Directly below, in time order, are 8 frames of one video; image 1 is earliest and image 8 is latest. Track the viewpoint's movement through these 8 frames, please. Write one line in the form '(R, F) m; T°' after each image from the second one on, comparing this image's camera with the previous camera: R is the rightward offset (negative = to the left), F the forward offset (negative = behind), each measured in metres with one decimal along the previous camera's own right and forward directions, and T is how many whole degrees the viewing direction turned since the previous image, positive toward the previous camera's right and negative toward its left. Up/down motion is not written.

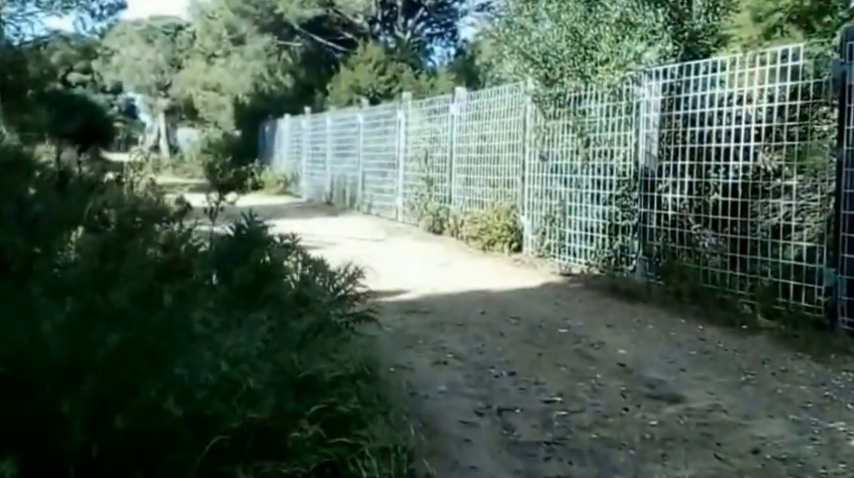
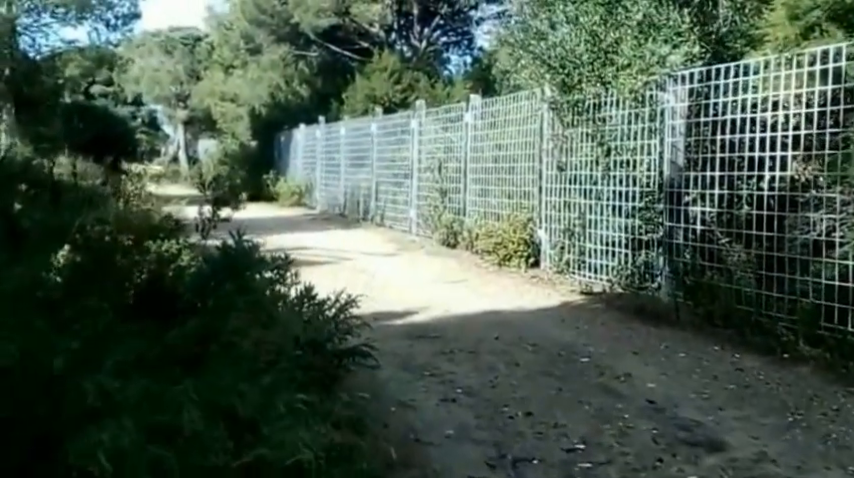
(+0.1, +0.6) m; -1°
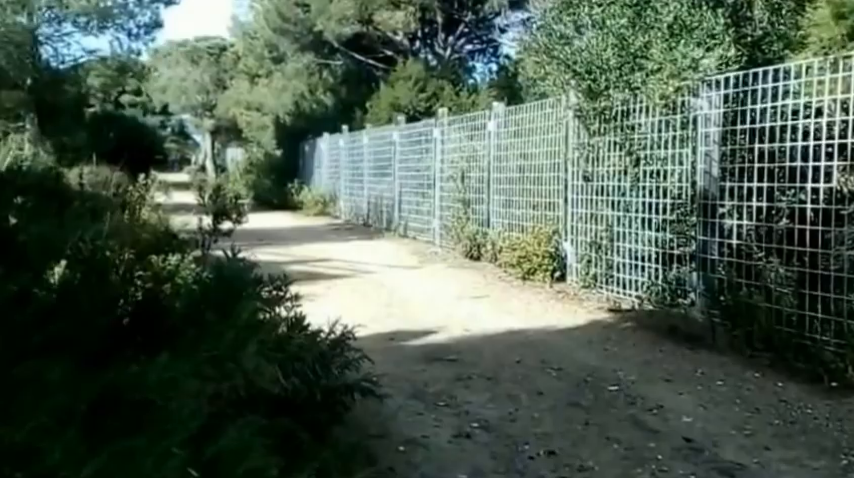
(+0.1, +0.4) m; -1°
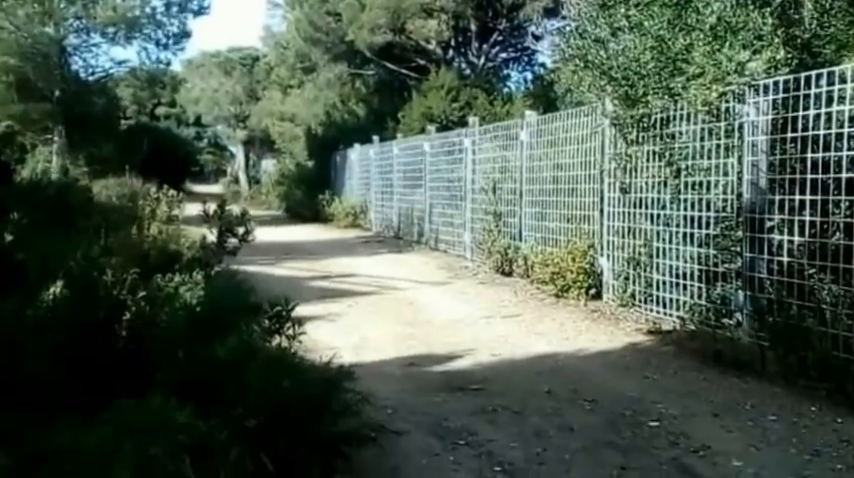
(+0.1, +0.5) m; -2°
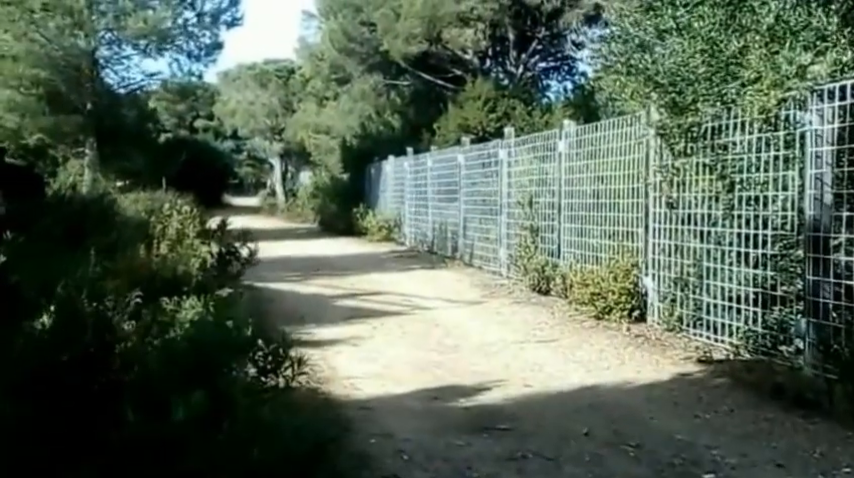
(+0.1, +0.6) m; -2°
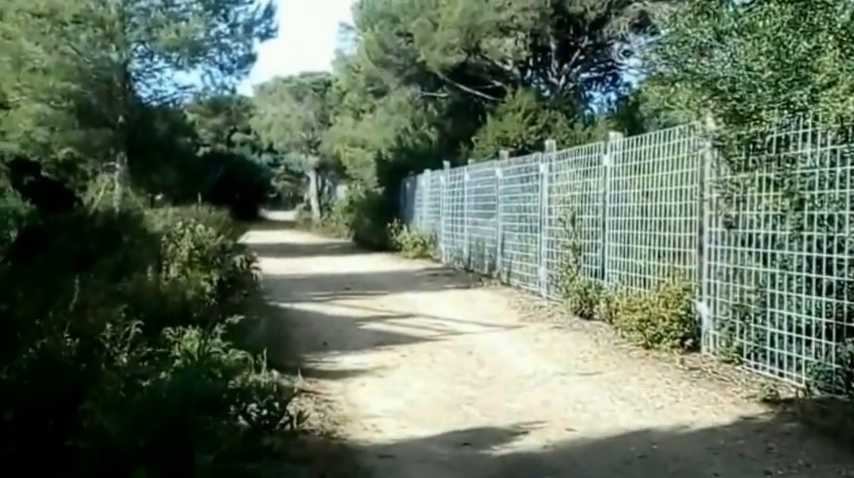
(+0.1, +0.7) m; -2°
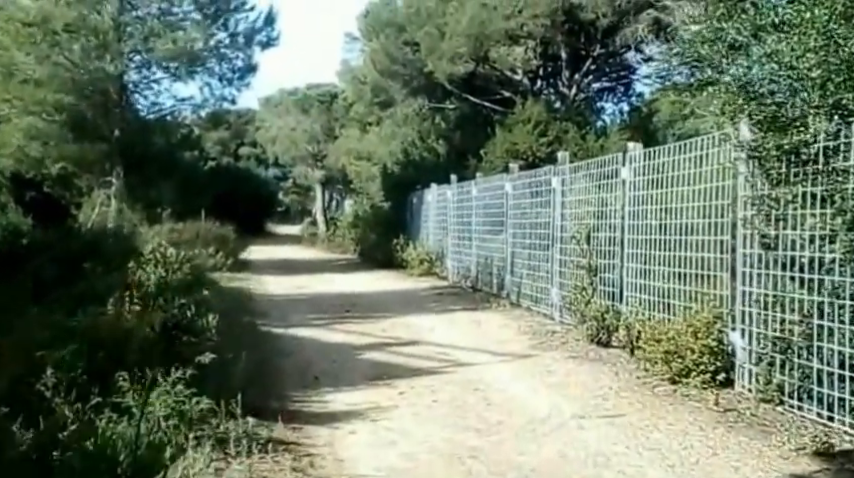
(+0.1, +0.9) m; -1°
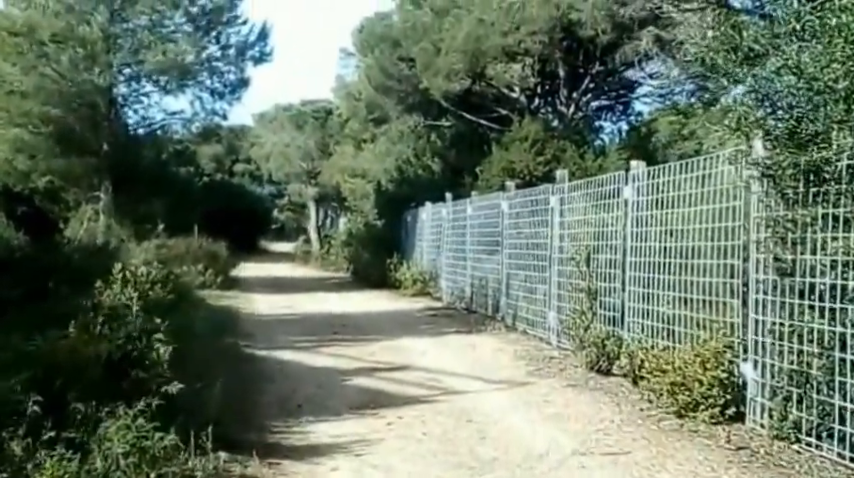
(0.0, +0.5) m; 0°
